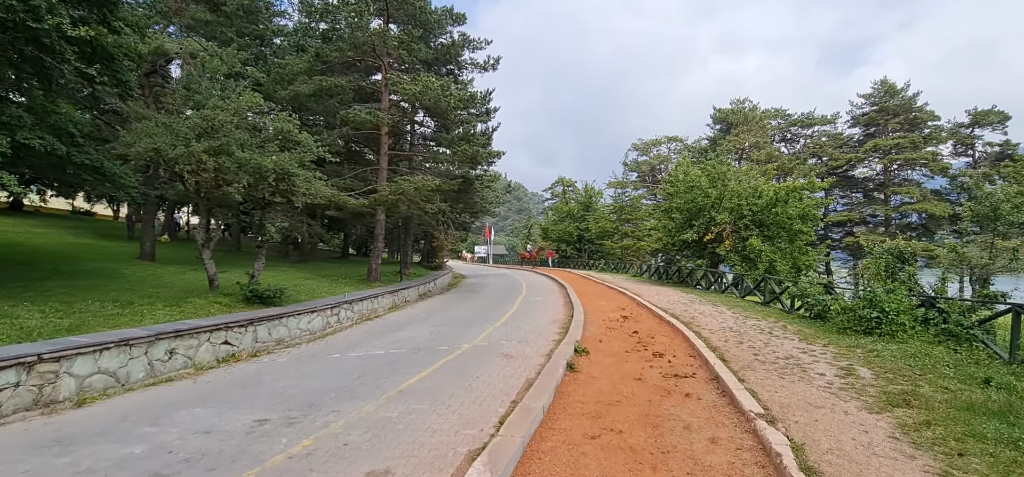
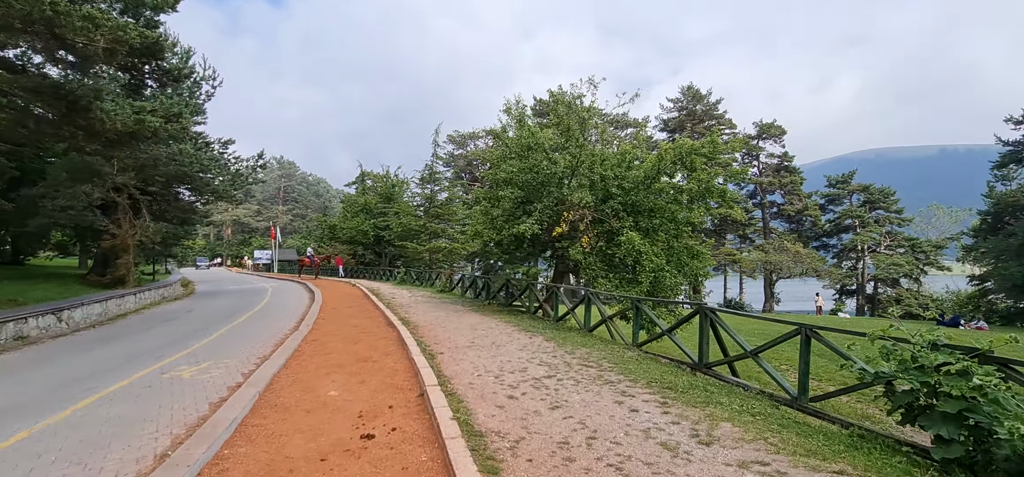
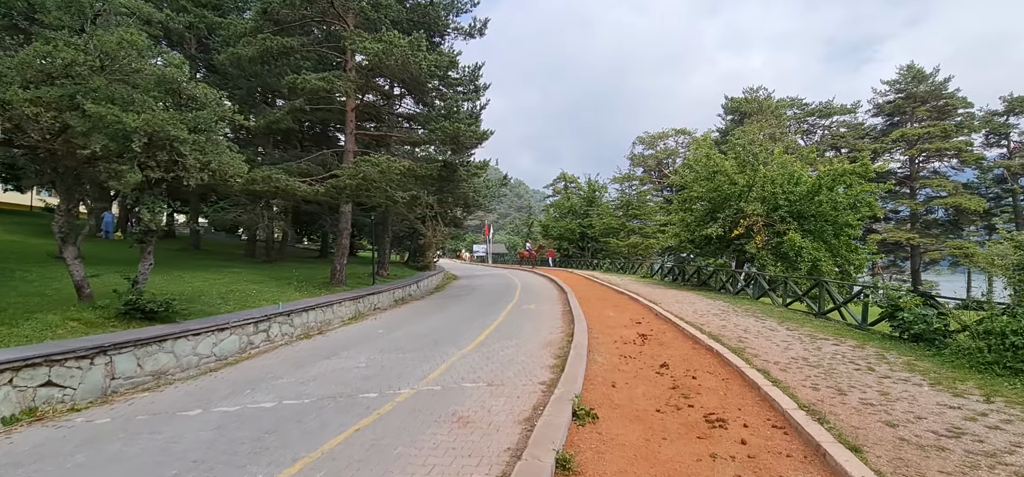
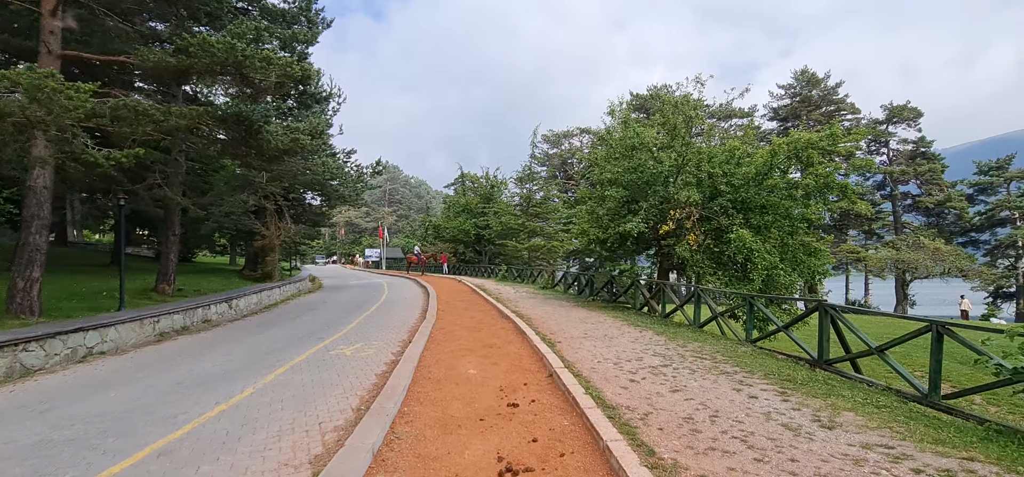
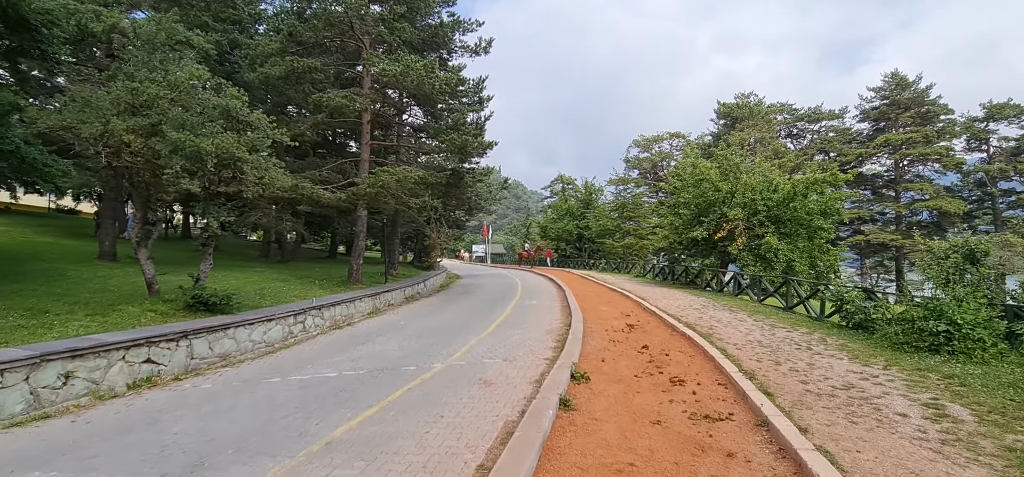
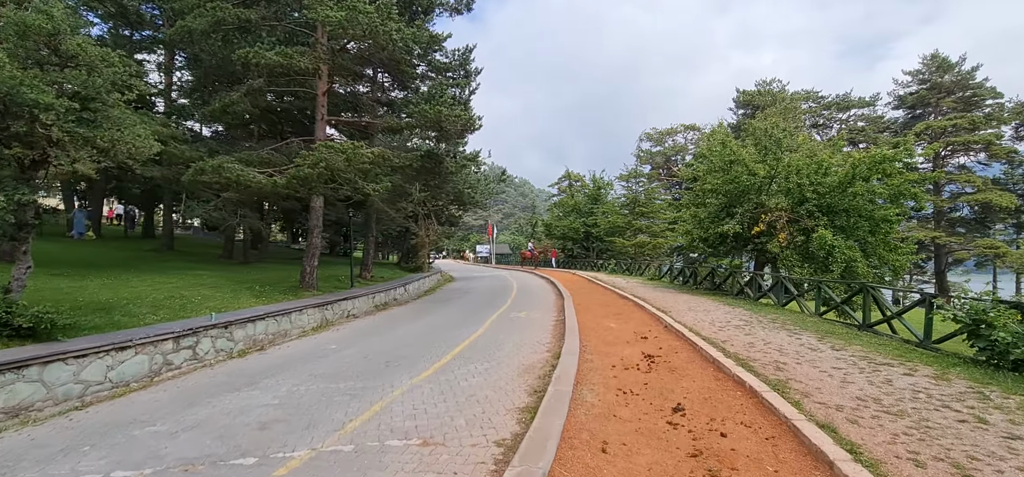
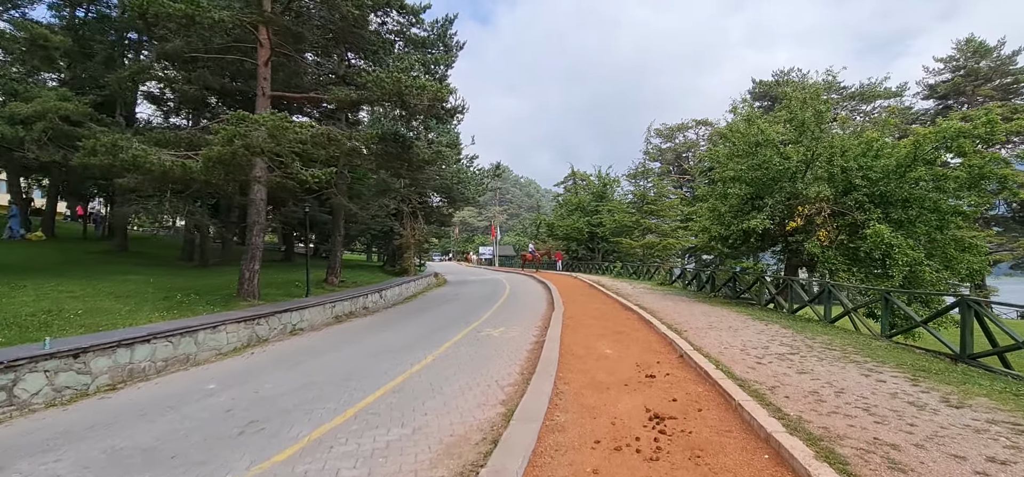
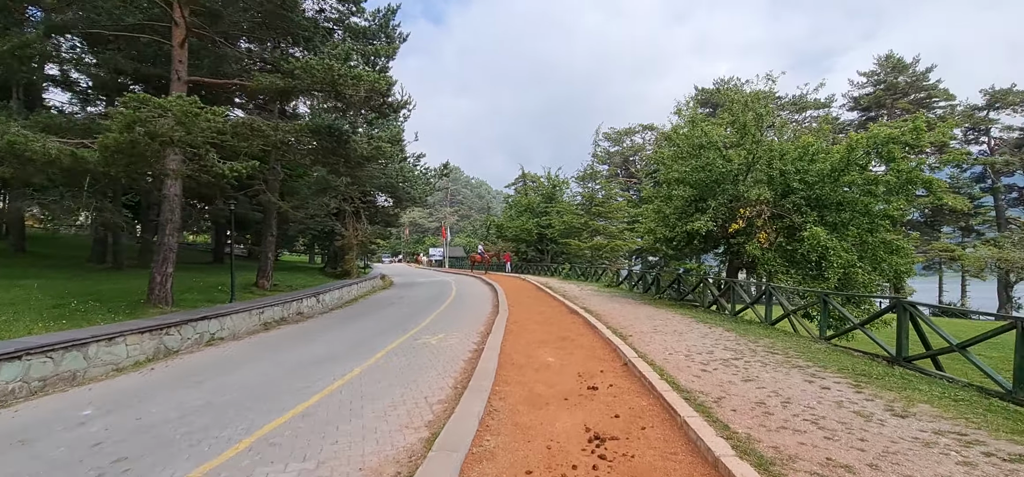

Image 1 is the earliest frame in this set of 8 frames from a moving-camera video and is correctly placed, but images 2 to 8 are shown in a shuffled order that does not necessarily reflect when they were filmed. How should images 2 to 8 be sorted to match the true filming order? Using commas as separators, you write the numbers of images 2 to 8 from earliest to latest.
5, 3, 6, 7, 8, 4, 2
